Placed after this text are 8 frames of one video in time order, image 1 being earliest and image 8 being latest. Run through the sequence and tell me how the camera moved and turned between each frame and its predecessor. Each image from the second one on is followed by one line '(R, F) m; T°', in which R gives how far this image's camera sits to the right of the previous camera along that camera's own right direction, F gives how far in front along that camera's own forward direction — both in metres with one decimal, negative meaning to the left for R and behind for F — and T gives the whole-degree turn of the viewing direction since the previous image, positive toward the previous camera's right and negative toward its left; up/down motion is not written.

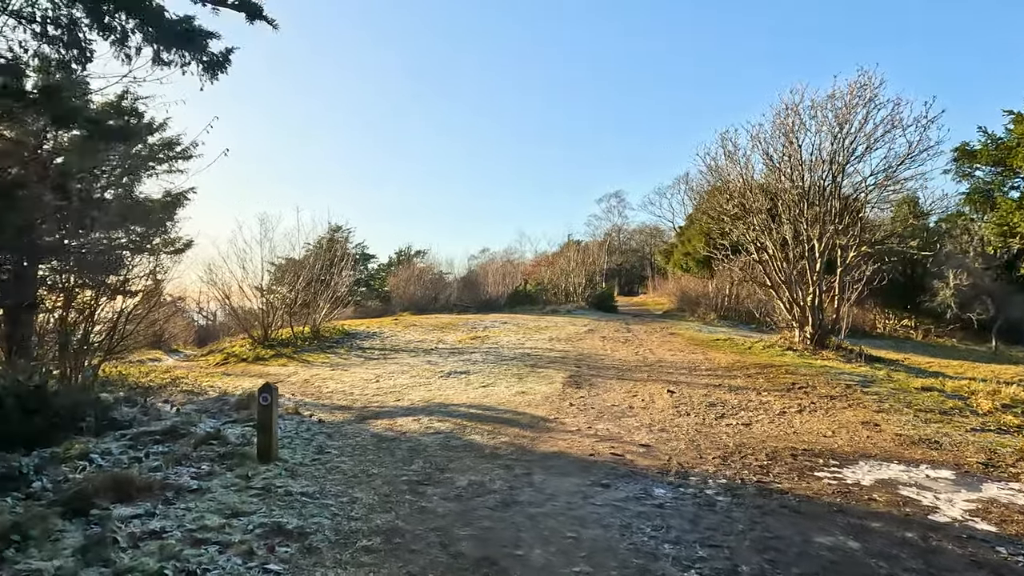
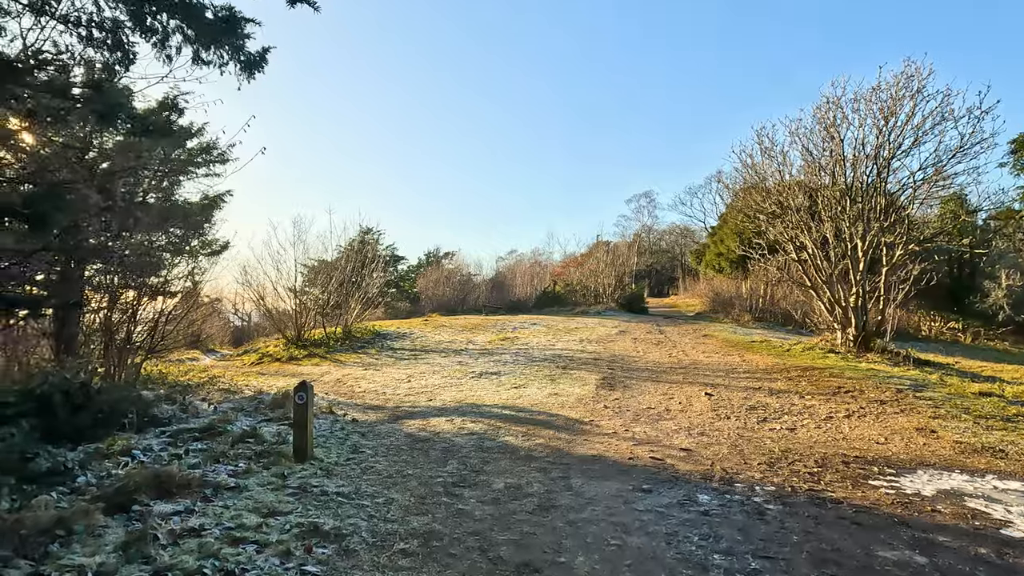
(-0.1, +0.1) m; -3°
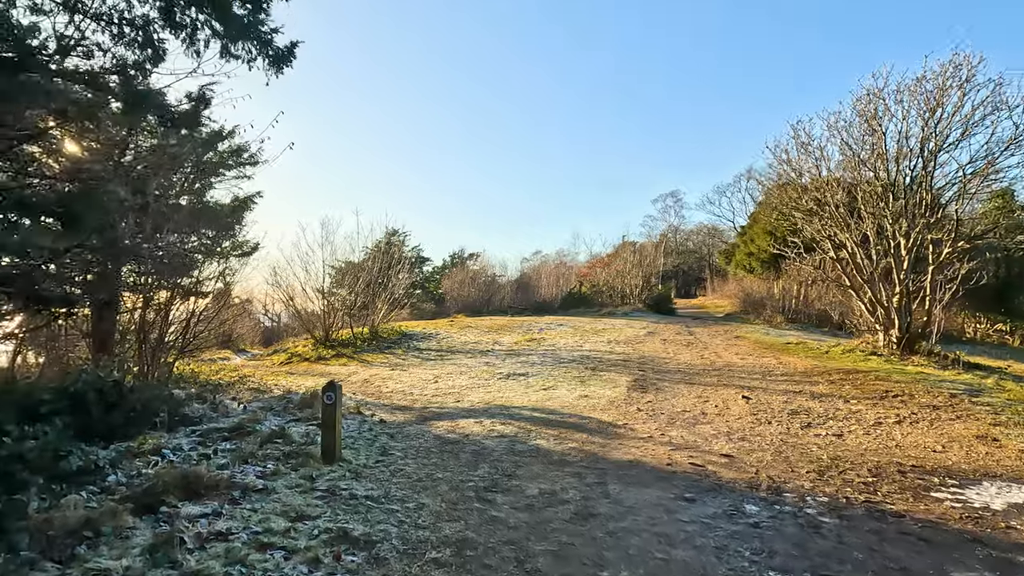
(-0.1, +0.2) m; -3°
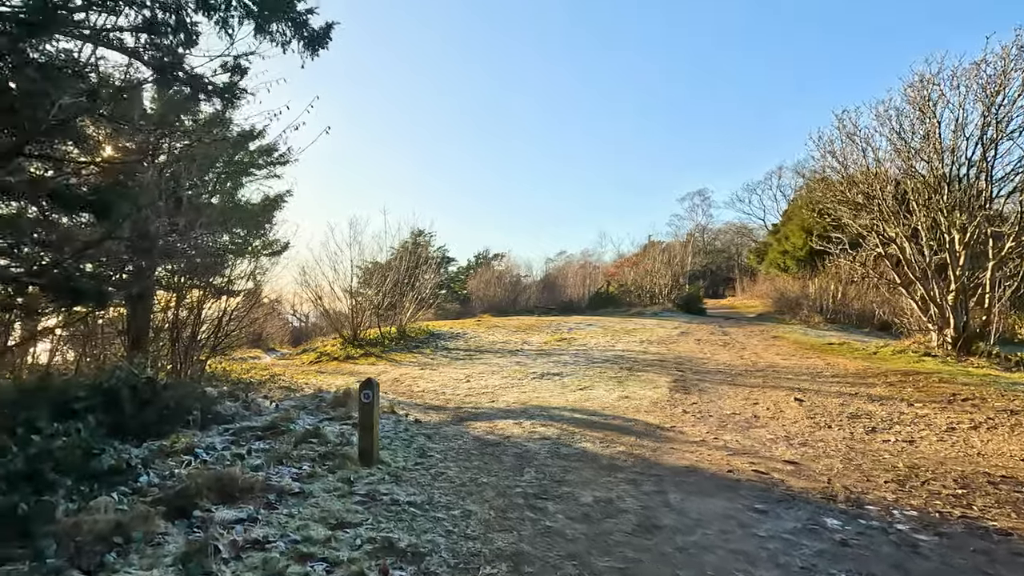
(-0.2, +0.3) m; -3°
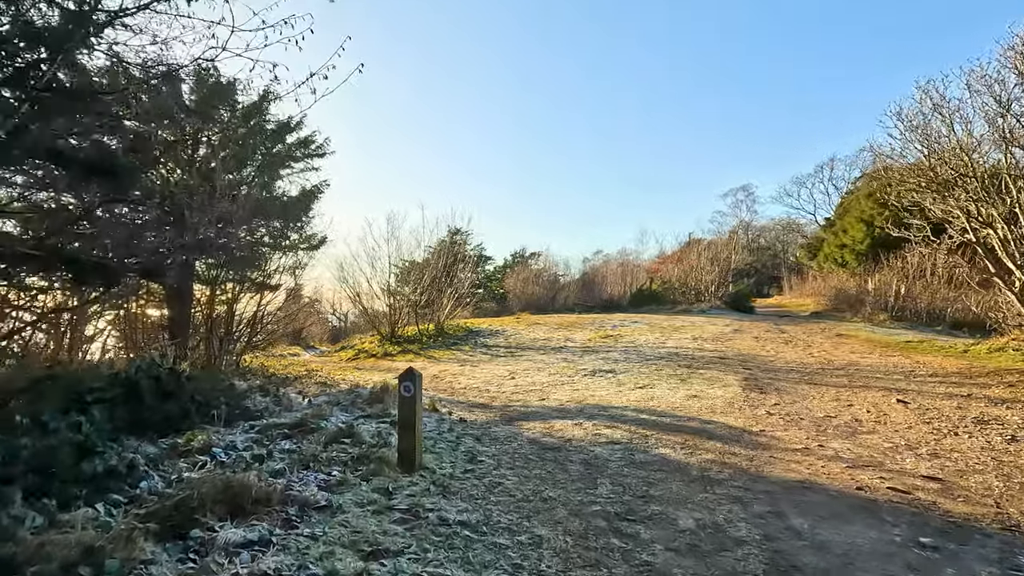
(-0.2, +0.8) m; -4°
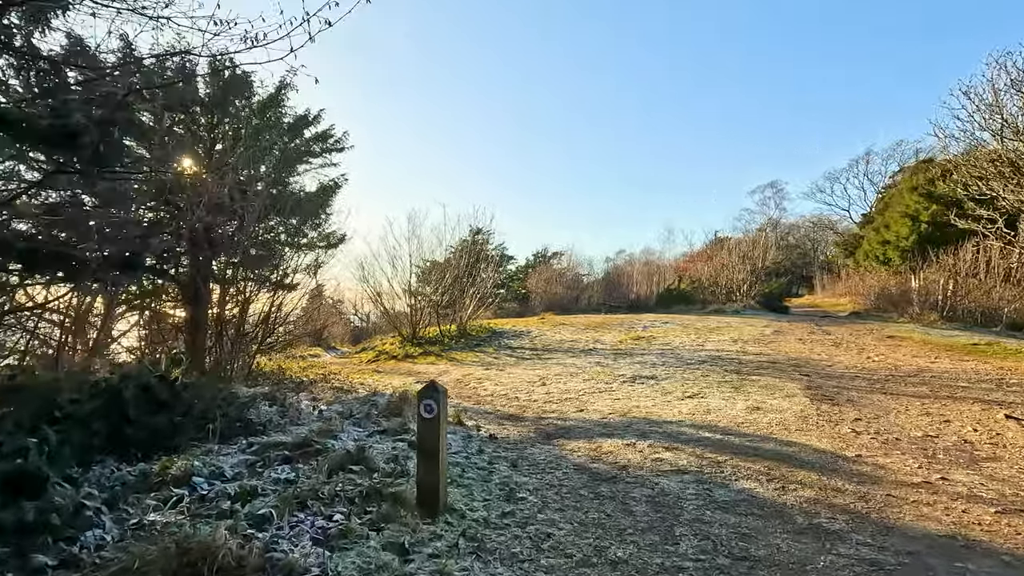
(-0.2, +0.8) m; -2°
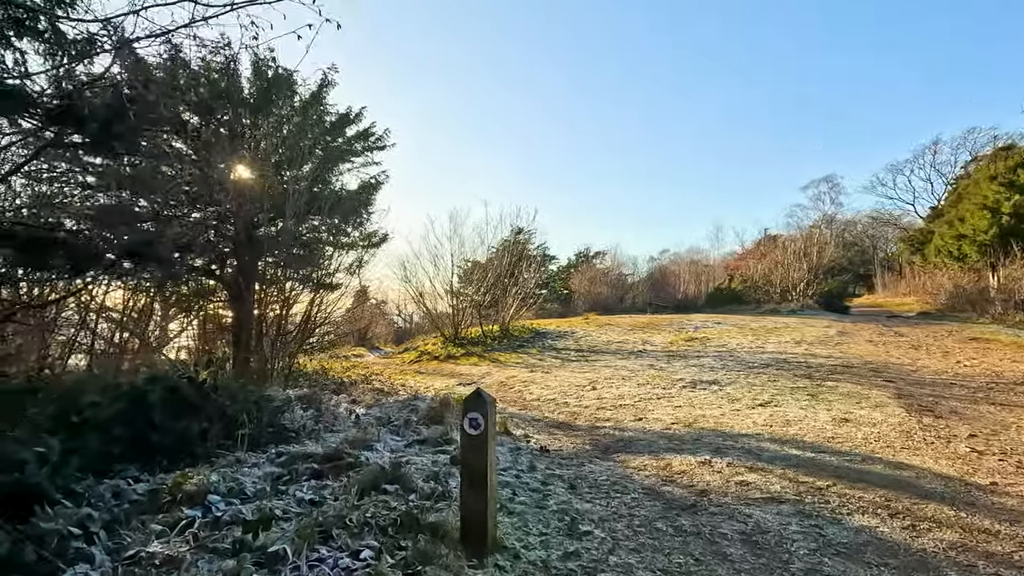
(-0.1, +0.5) m; -4°
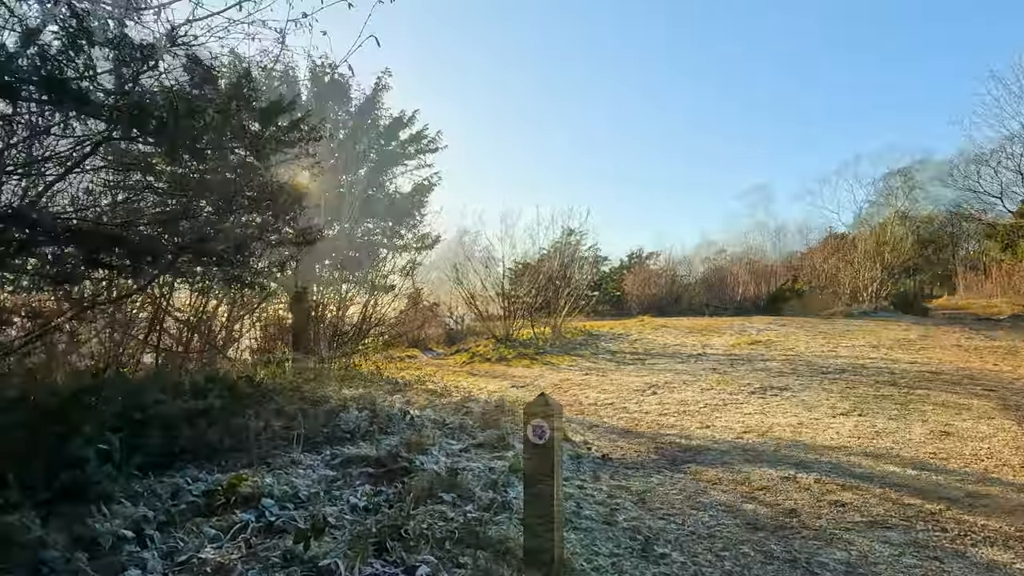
(-0.1, +0.2) m; -5°
